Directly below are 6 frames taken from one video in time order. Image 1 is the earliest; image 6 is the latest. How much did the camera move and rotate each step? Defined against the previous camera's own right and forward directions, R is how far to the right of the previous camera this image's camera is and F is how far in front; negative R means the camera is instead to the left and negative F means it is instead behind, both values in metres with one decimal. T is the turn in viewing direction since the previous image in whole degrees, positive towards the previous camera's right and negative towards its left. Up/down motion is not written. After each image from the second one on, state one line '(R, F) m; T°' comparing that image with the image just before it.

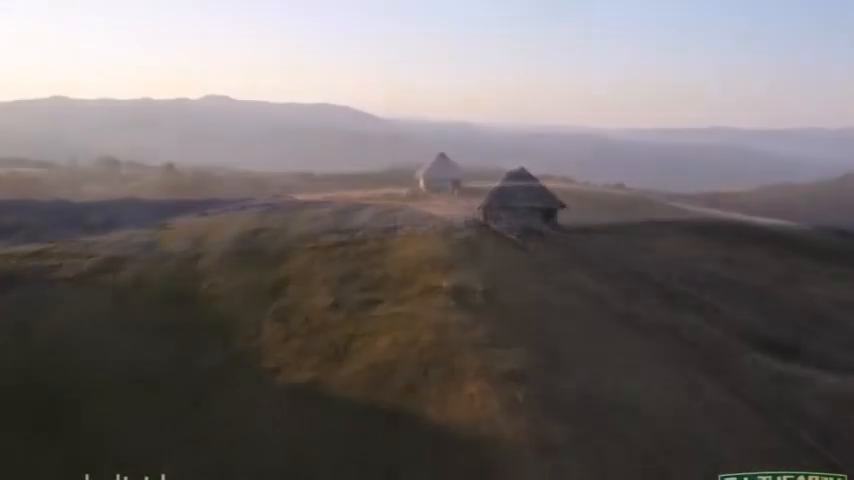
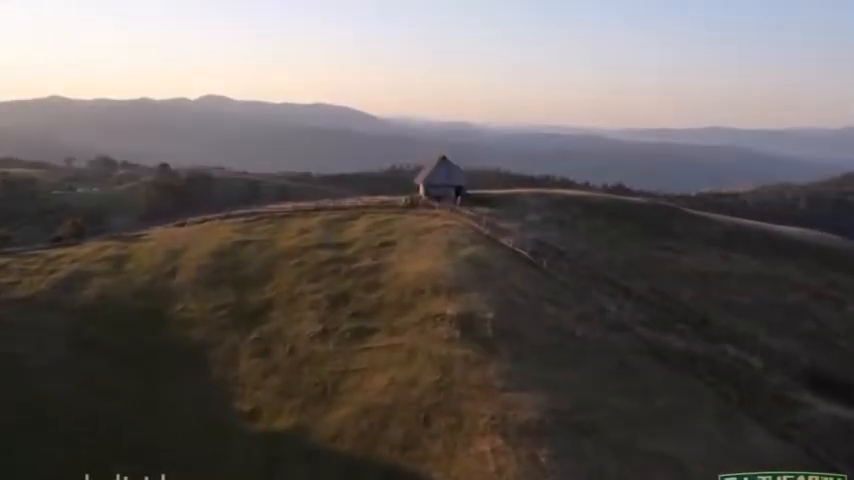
(-0.2, +7.2) m; 0°
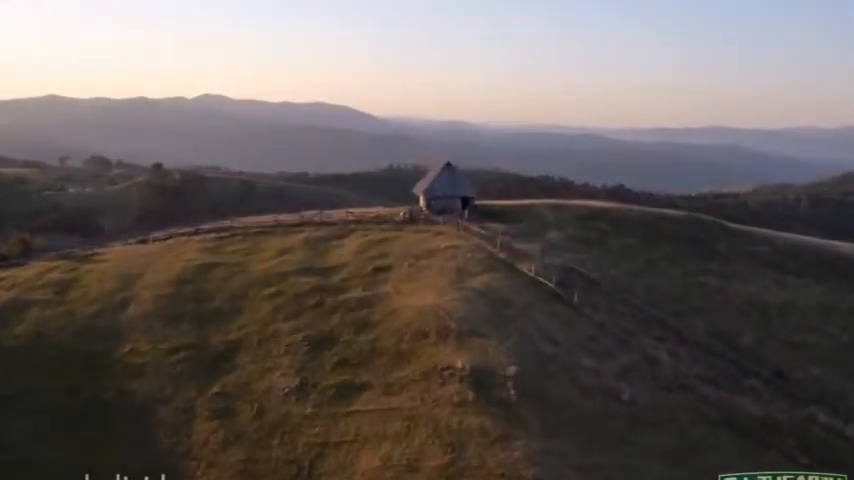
(-0.3, +9.9) m; 0°
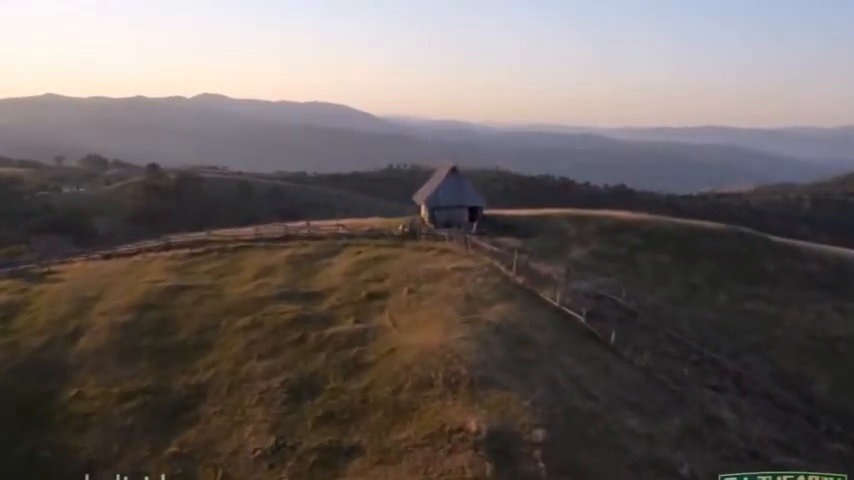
(-0.2, +7.4) m; 0°
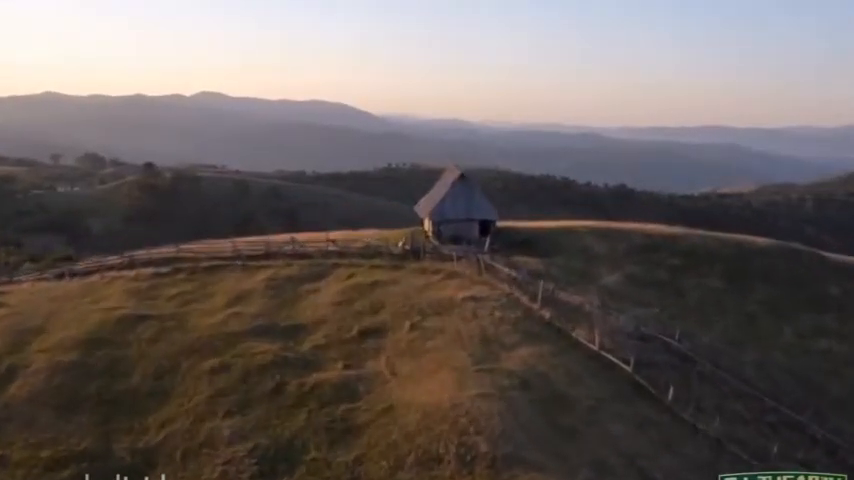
(-0.3, +7.3) m; 0°
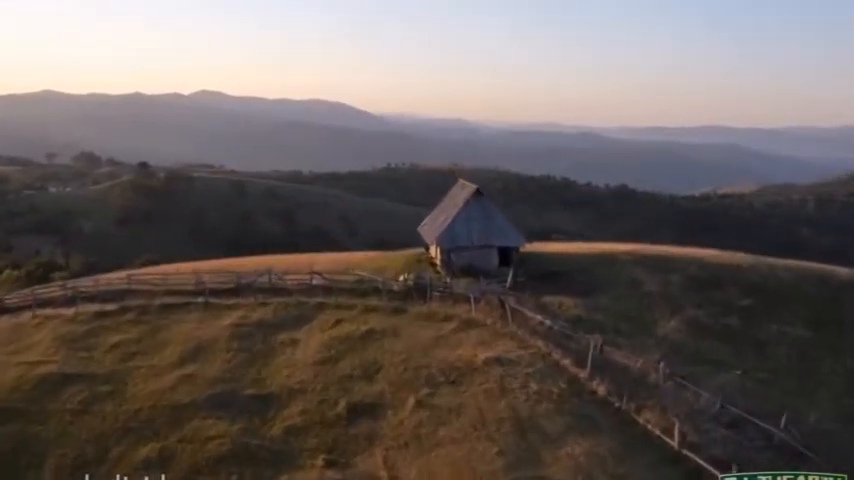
(-0.4, +8.5) m; 0°
